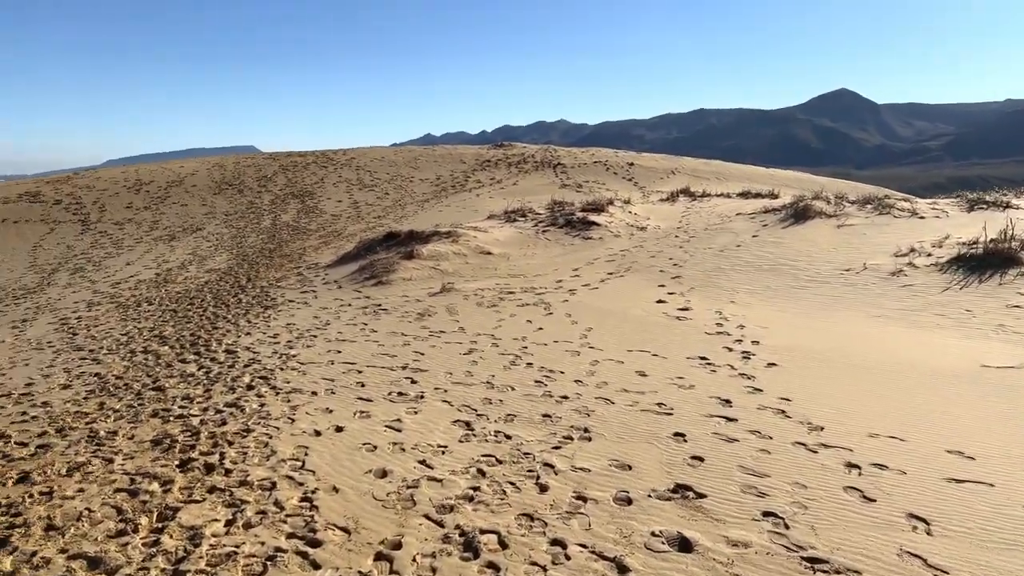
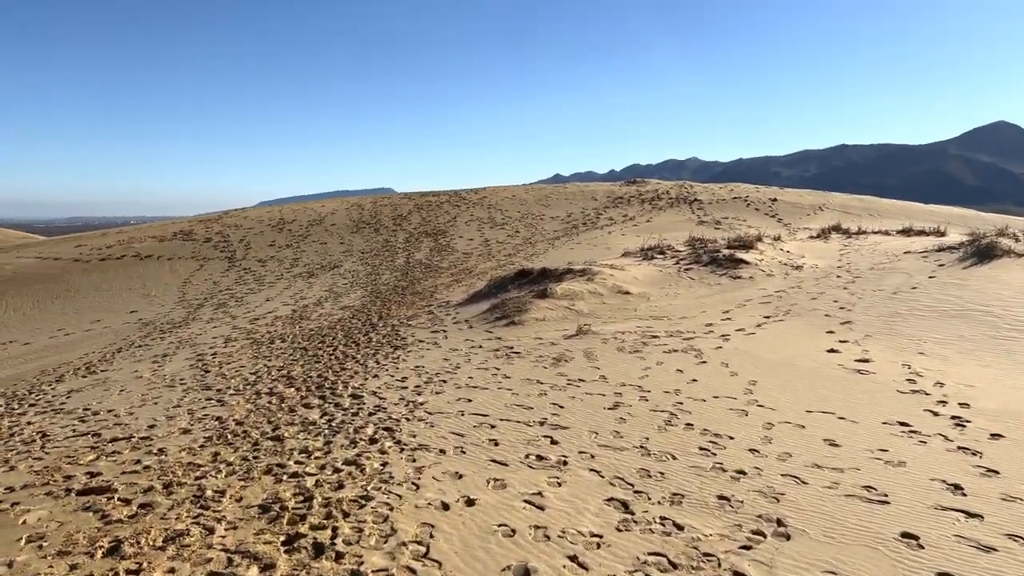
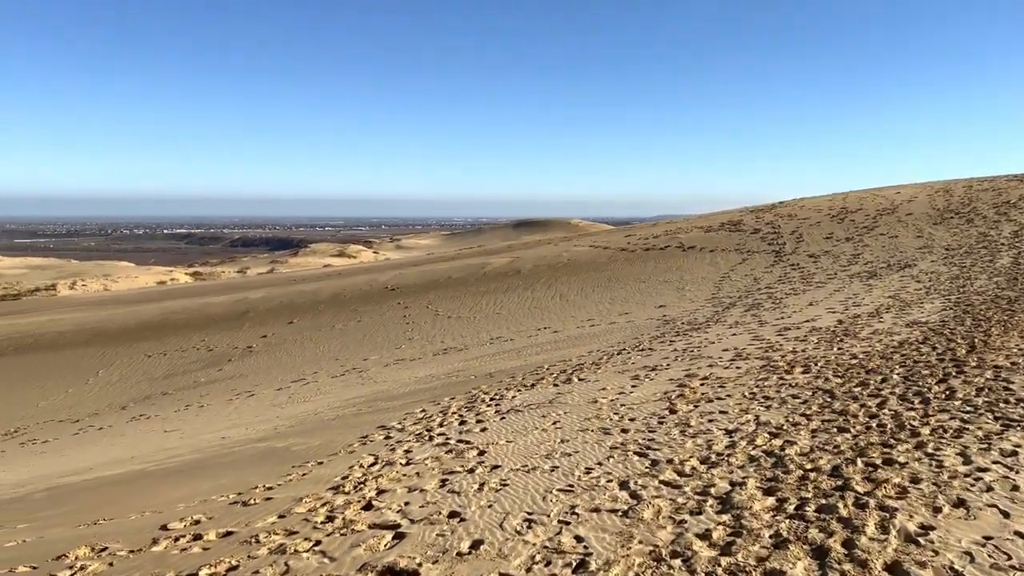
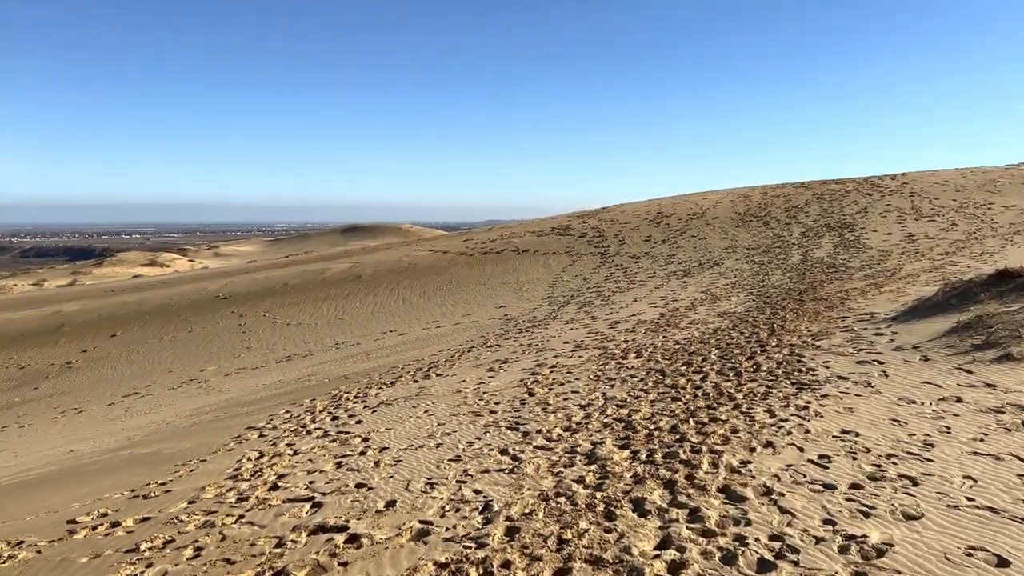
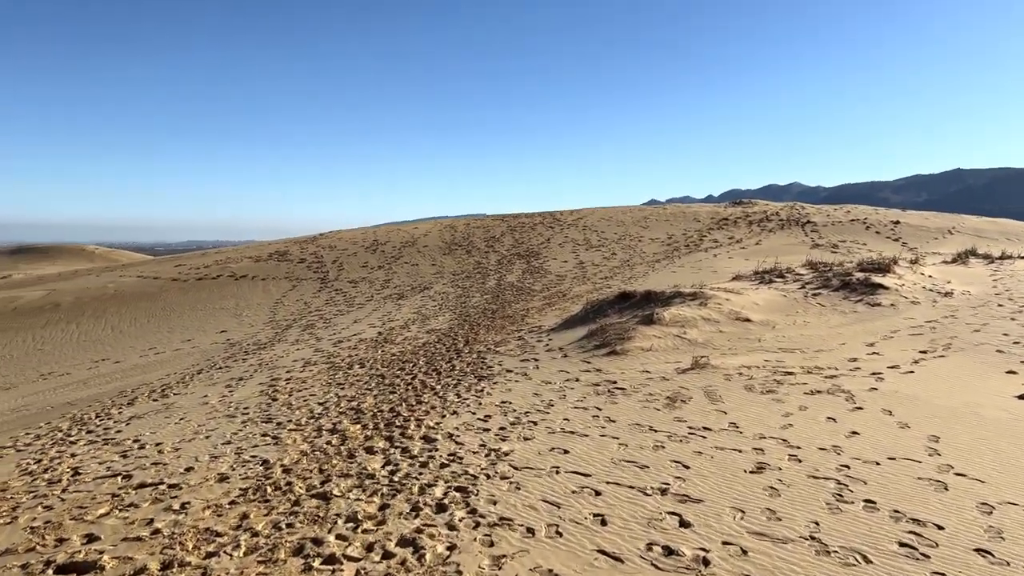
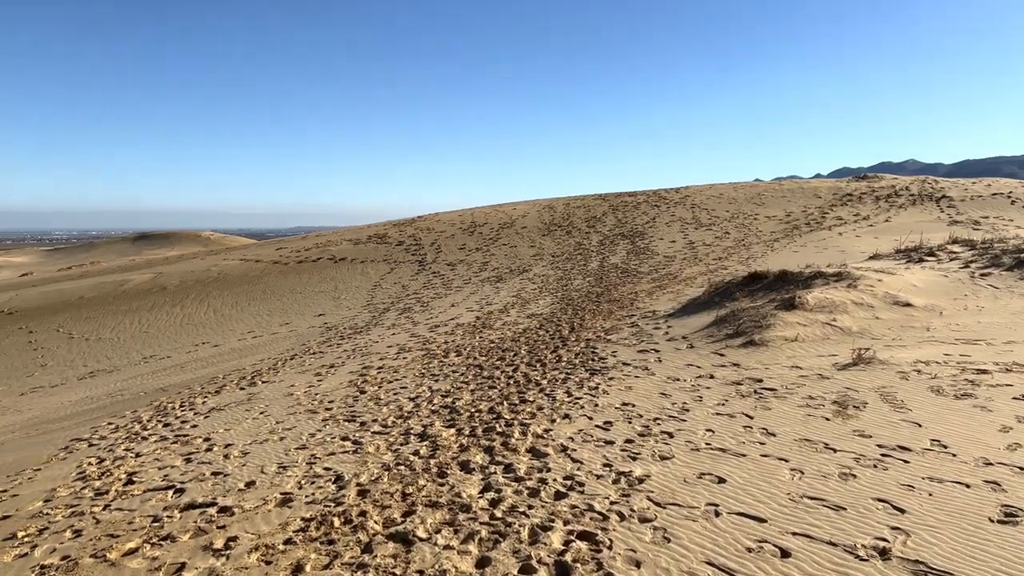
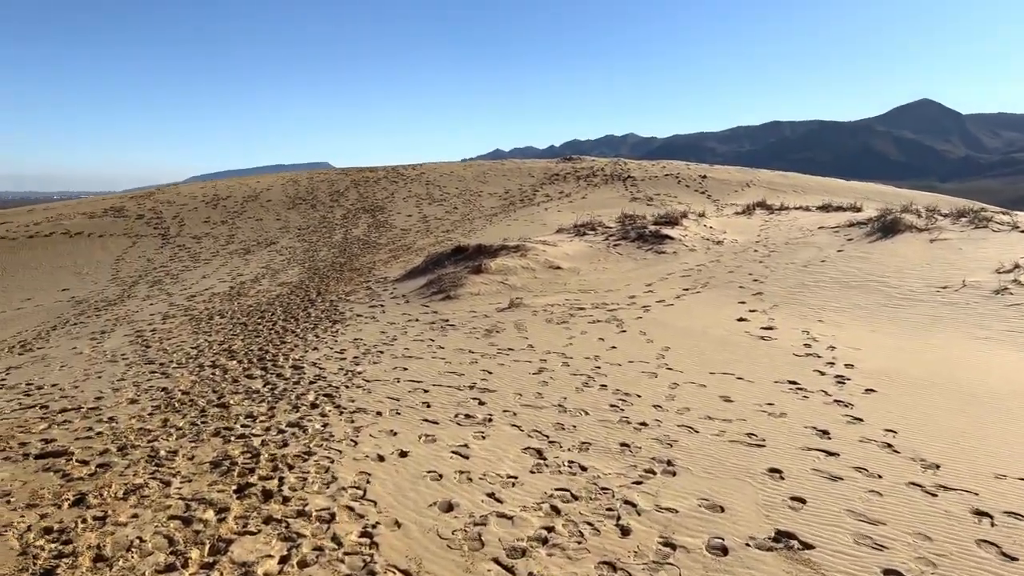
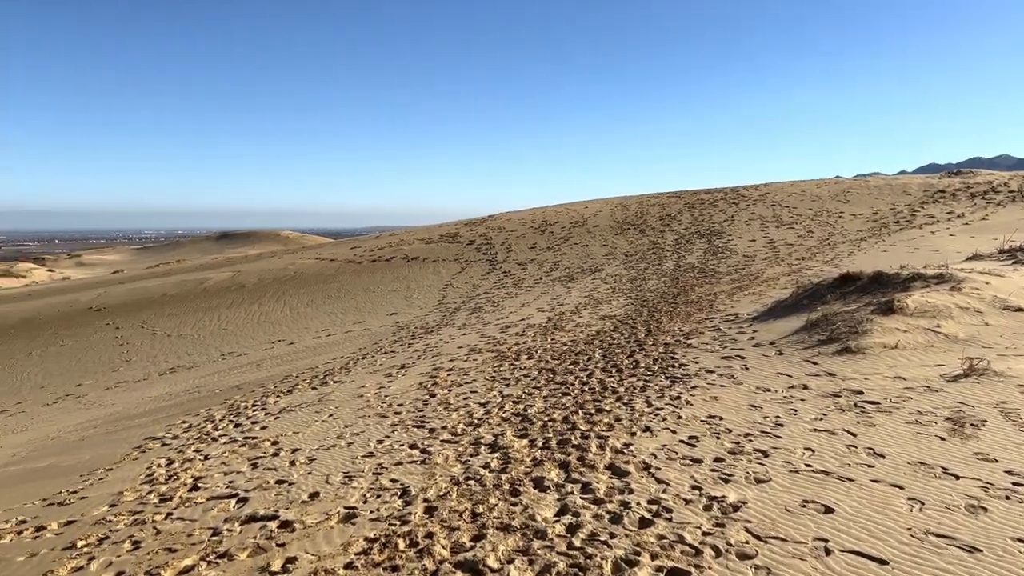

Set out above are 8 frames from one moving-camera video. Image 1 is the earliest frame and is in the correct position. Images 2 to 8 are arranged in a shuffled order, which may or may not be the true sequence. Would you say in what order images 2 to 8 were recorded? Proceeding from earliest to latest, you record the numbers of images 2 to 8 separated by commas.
7, 2, 5, 6, 8, 4, 3
